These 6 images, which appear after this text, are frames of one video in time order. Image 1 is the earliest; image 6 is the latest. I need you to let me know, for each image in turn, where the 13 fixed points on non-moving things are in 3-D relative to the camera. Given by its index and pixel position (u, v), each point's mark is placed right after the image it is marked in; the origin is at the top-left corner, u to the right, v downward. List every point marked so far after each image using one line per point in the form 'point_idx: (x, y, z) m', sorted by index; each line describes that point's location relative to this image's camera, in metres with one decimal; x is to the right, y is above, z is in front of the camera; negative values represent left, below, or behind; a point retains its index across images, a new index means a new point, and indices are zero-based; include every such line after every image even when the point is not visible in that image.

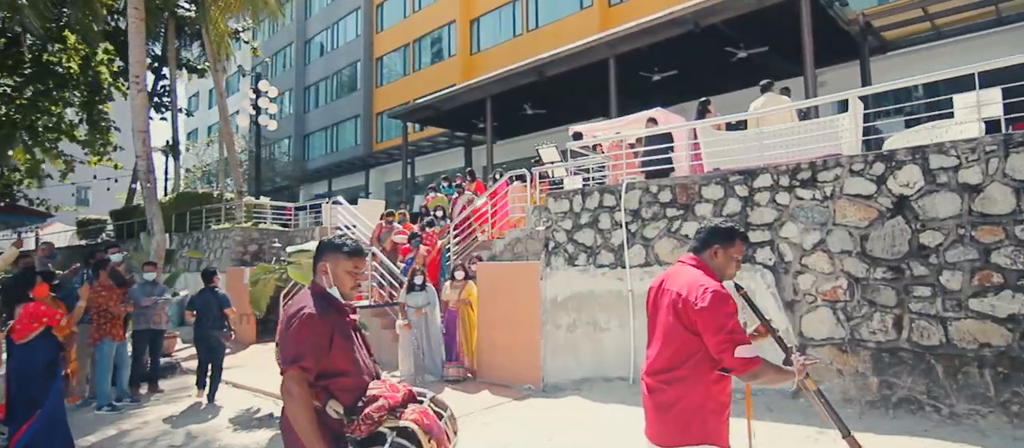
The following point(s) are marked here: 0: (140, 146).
0: (-6.5, +1.4, +9.9) m
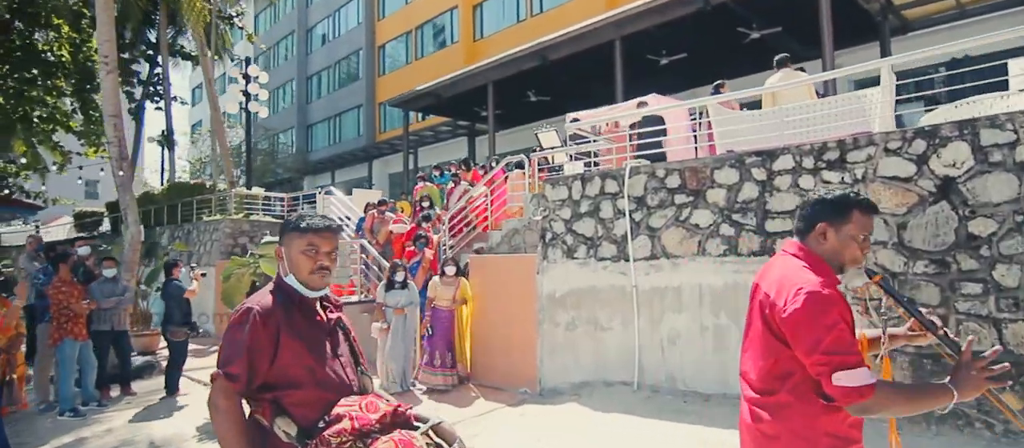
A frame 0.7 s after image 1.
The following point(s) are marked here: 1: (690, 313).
0: (-6.5, +1.5, +9.3) m
1: (+1.9, -1.0, +6.1) m
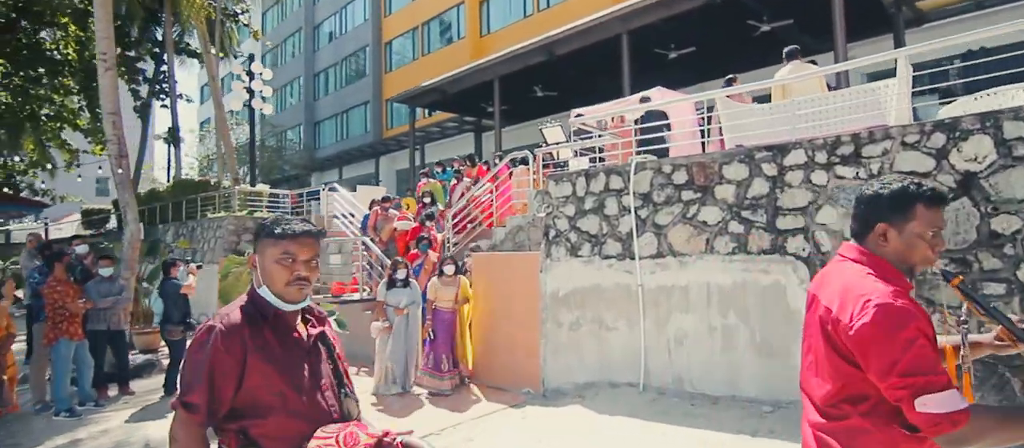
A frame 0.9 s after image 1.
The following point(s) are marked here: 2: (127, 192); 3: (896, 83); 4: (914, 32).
0: (-6.5, +1.6, +9.2) m
1: (+2.0, -0.9, +5.9) m
2: (-6.4, +0.5, +9.4) m
3: (+3.7, +1.4, +5.4) m
4: (+9.1, +4.4, +12.8) m
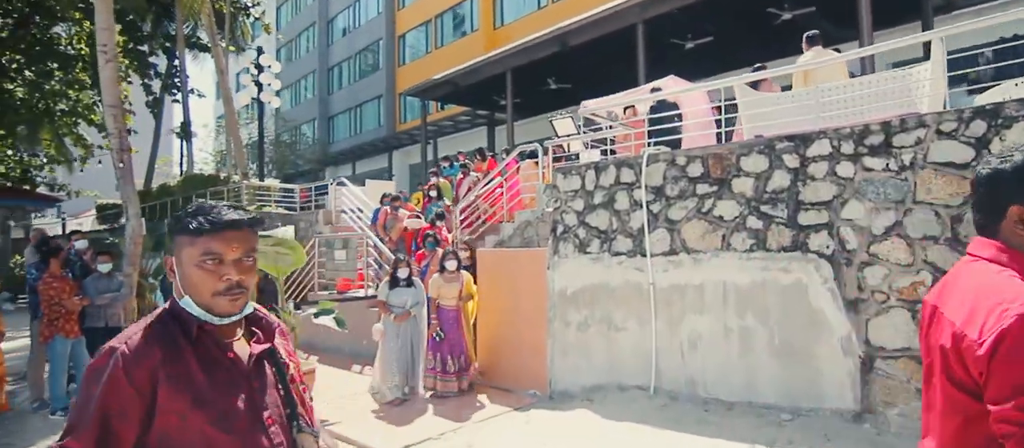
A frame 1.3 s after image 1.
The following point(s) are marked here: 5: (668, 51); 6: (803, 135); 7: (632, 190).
0: (-6.3, +1.6, +9.0) m
1: (+2.0, -0.9, +5.6) m
2: (-6.2, +0.6, +9.2) m
3: (+3.7, +1.4, +5.0) m
4: (+9.4, +4.5, +12.2) m
5: (+4.1, +4.6, +15.1) m
6: (+2.7, +0.8, +5.2) m
7: (+1.3, +0.4, +6.2) m
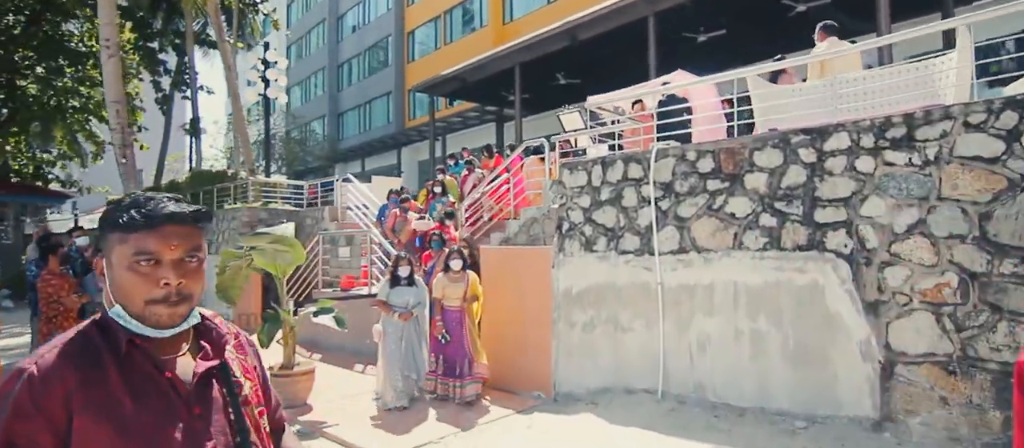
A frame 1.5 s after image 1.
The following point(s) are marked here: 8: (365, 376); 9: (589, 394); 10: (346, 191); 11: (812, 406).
0: (-6.2, +1.7, +9.0) m
1: (+2.0, -0.9, +5.4) m
2: (-6.1, +0.7, +9.2) m
3: (+3.7, +1.4, +4.8) m
4: (+9.5, +4.5, +11.8) m
5: (+4.4, +4.7, +14.8) m
6: (+2.7, +0.8, +4.9) m
7: (+1.4, +0.4, +6.0) m
8: (-2.1, -2.2, +8.0) m
9: (+0.9, -1.9, +6.2) m
10: (-3.9, +0.8, +13.3) m
11: (+2.6, -1.6, +4.9) m
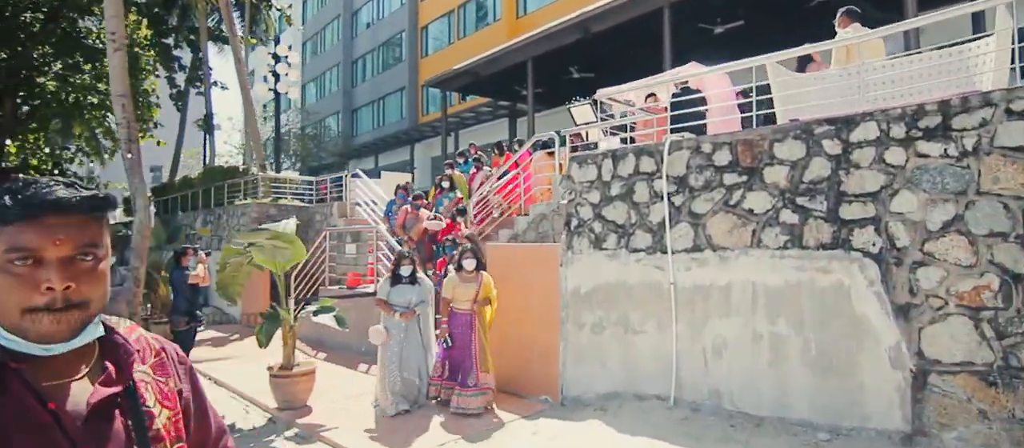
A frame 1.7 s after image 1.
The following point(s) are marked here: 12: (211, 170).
0: (-6.1, +1.8, +8.9) m
1: (+2.0, -0.8, +5.1) m
2: (-6.0, +0.7, +9.1) m
3: (+3.8, +1.4, +4.4) m
4: (+9.7, +4.6, +11.3) m
5: (+4.7, +4.8, +14.3) m
6: (+2.7, +0.9, +4.6) m
7: (+1.4, +0.4, +5.7) m
8: (-2.0, -2.1, +7.8) m
9: (+0.9, -1.8, +5.9) m
10: (-3.6, +0.9, +13.1) m
11: (+2.6, -1.6, +4.6) m
12: (-9.0, +1.6, +17.0) m
